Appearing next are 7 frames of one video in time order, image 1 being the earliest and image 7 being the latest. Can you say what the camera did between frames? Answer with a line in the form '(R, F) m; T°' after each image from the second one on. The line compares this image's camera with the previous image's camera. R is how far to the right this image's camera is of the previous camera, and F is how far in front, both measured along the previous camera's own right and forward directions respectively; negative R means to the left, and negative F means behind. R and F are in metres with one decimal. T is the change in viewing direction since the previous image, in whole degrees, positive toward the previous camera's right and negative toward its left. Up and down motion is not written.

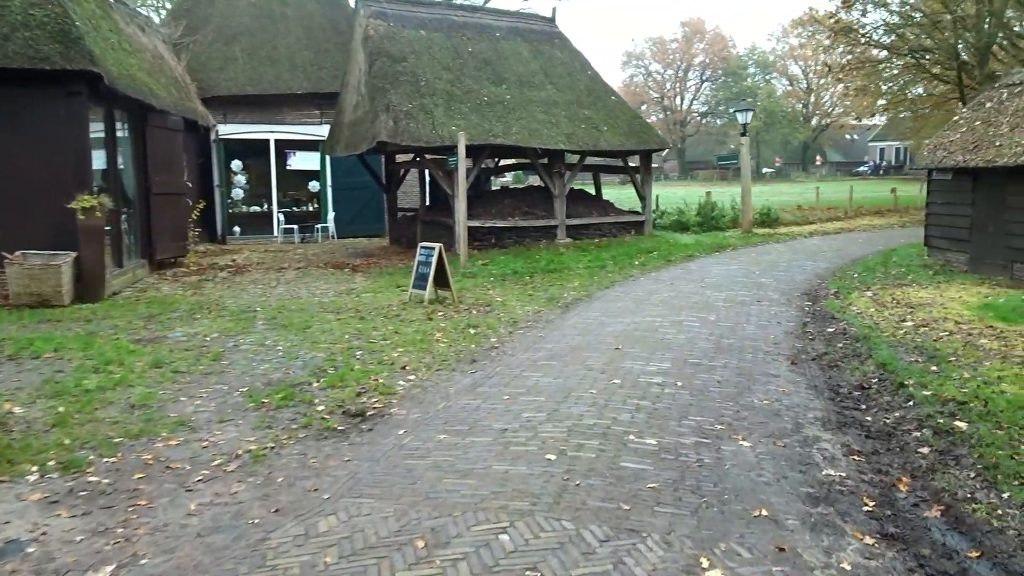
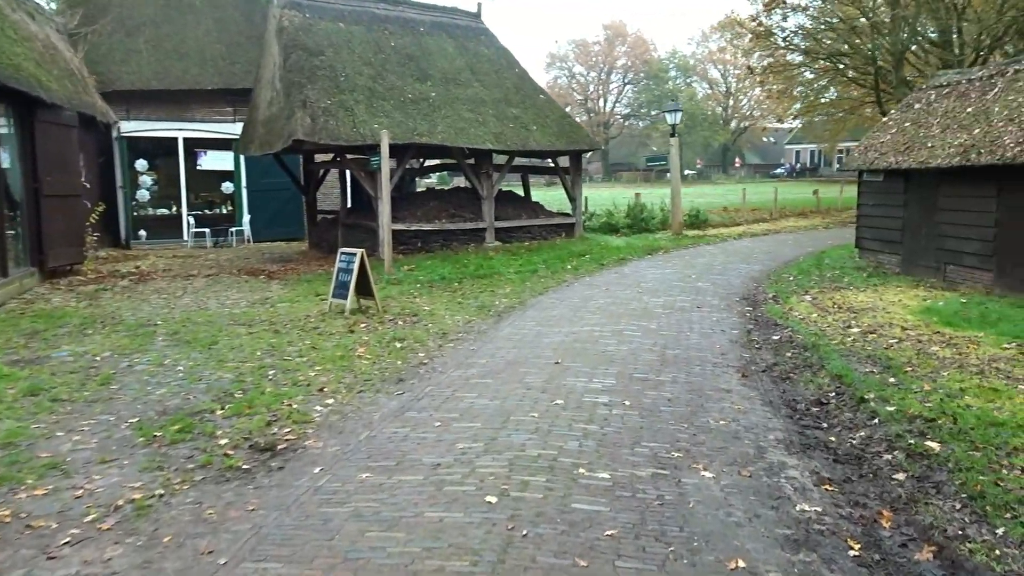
(0.0, +0.8) m; +5°
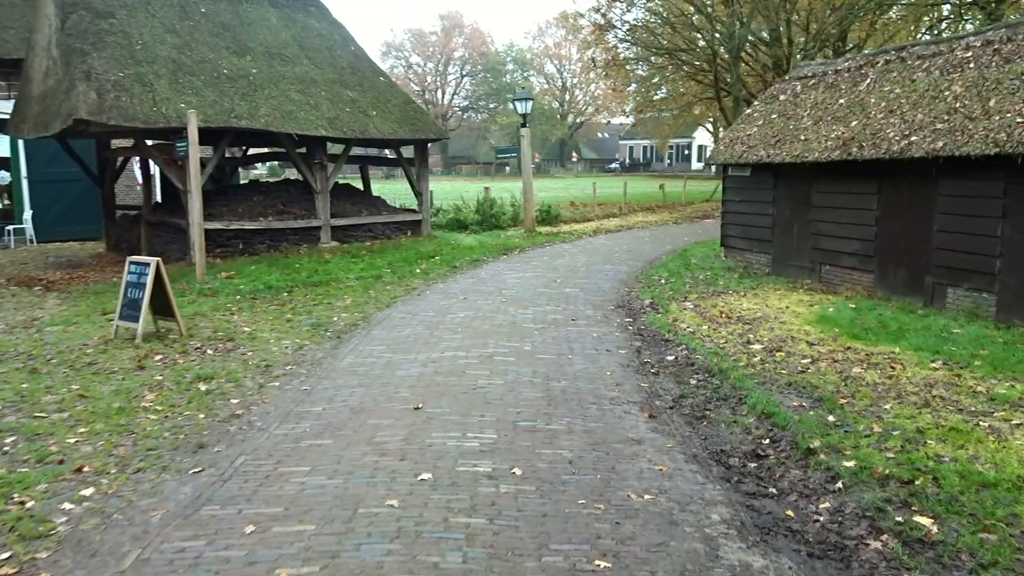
(0.0, +2.1) m; +11°
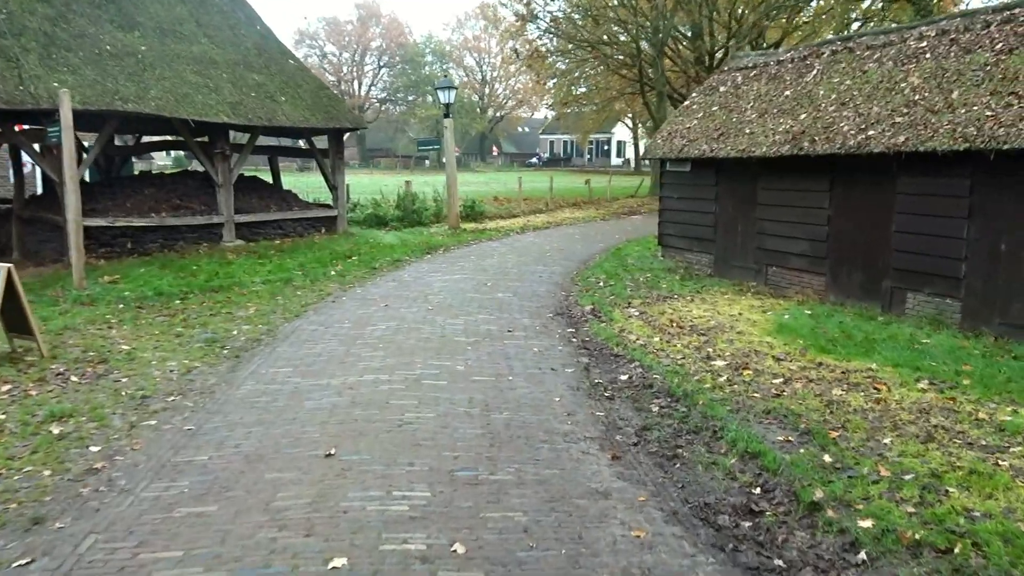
(-0.1, +1.3) m; +6°
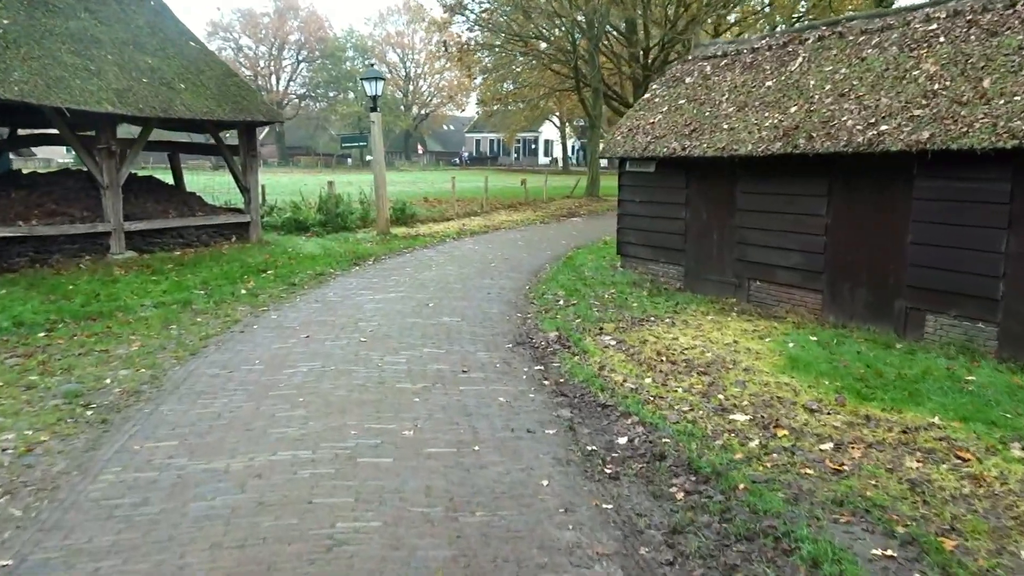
(-0.3, +1.9) m; +5°
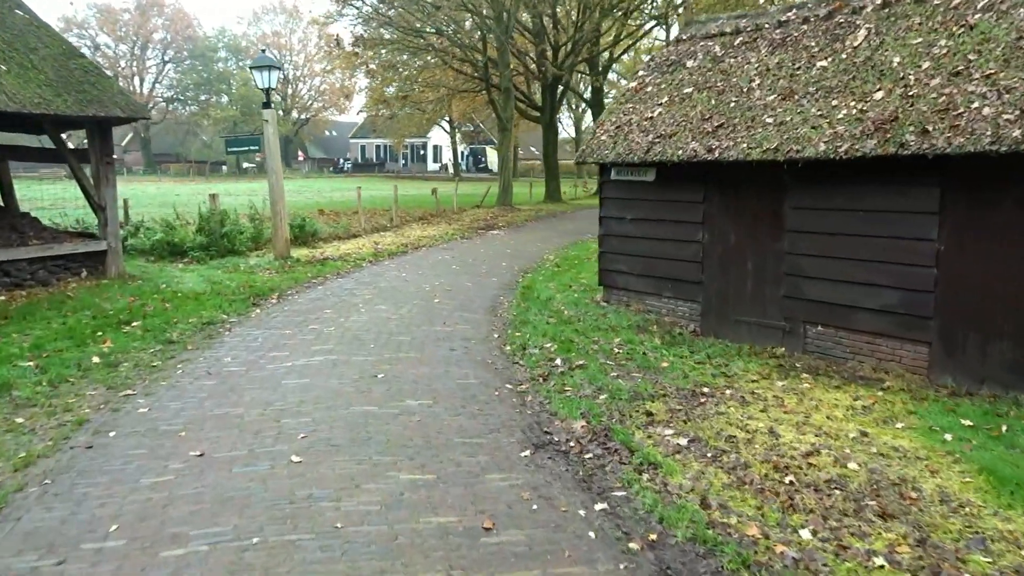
(-0.9, +3.3) m; +8°
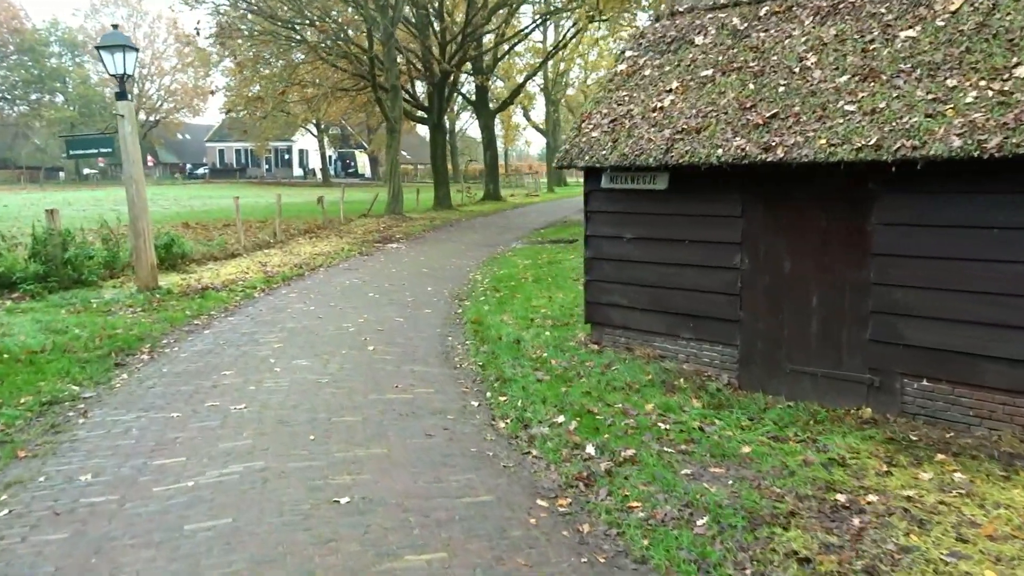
(-1.0, +2.7) m; +9°
